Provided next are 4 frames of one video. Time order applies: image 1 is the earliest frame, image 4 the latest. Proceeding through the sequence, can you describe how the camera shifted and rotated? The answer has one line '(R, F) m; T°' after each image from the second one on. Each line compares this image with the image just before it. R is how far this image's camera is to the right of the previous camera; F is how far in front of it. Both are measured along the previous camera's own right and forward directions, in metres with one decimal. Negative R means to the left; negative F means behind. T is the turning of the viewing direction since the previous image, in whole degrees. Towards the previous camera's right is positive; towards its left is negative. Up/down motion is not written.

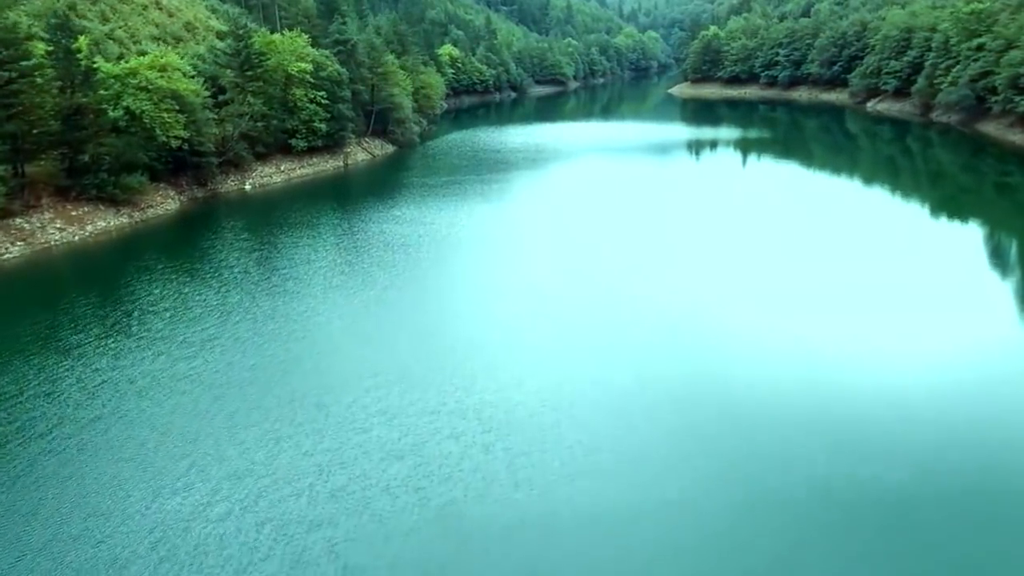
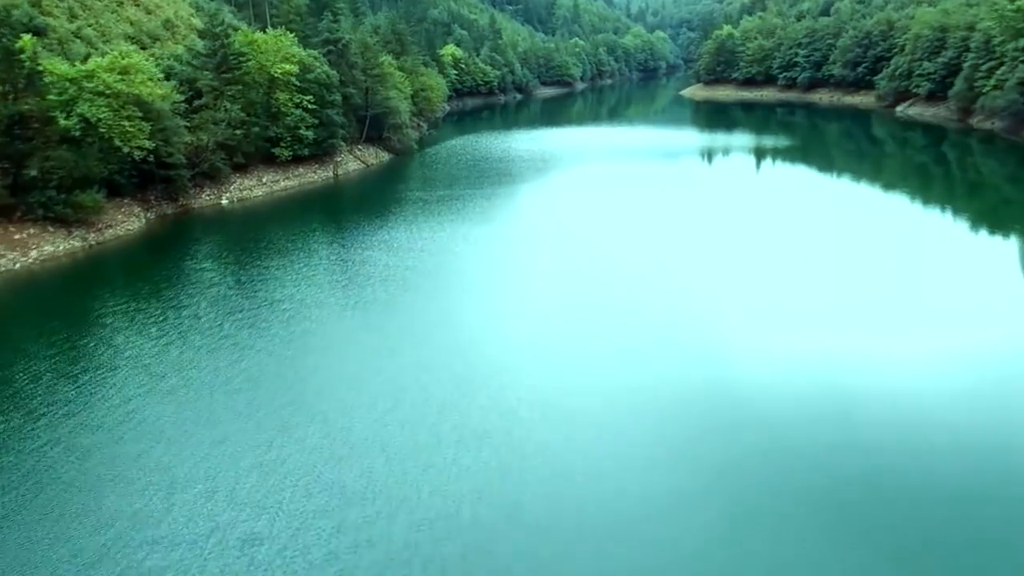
(+0.1, +5.9) m; 0°
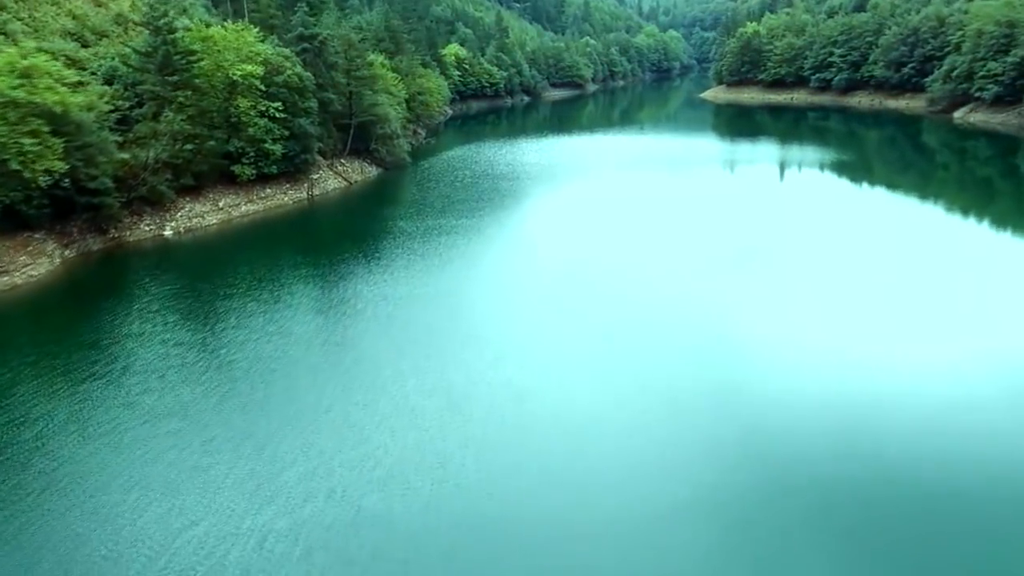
(+0.1, +10.1) m; -1°
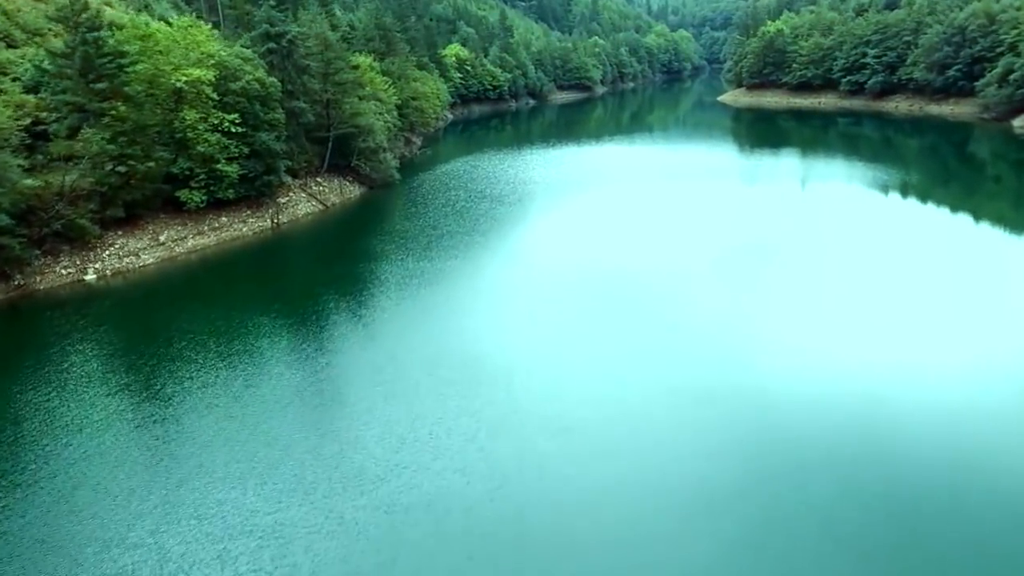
(+0.2, +8.7) m; 0°
